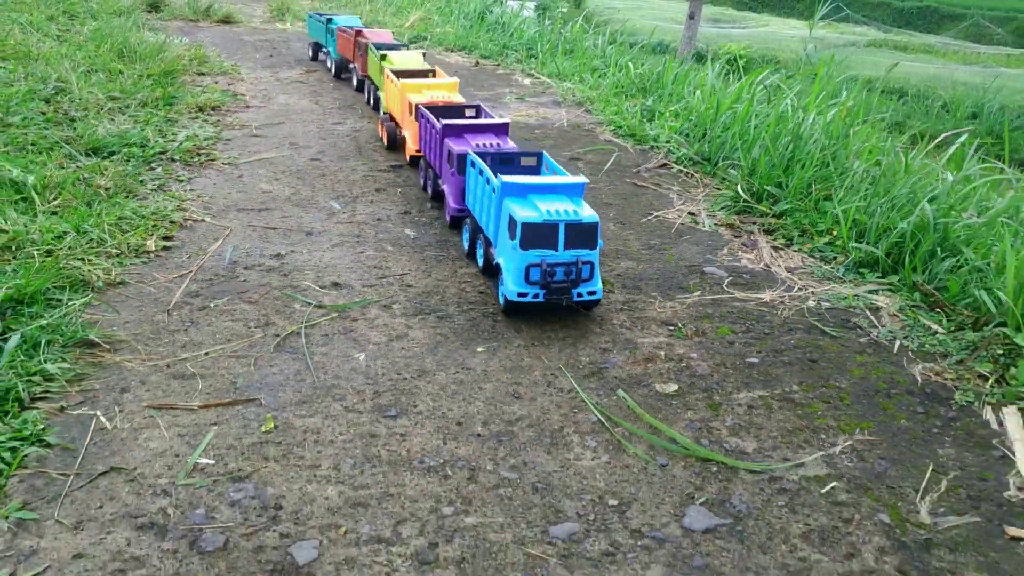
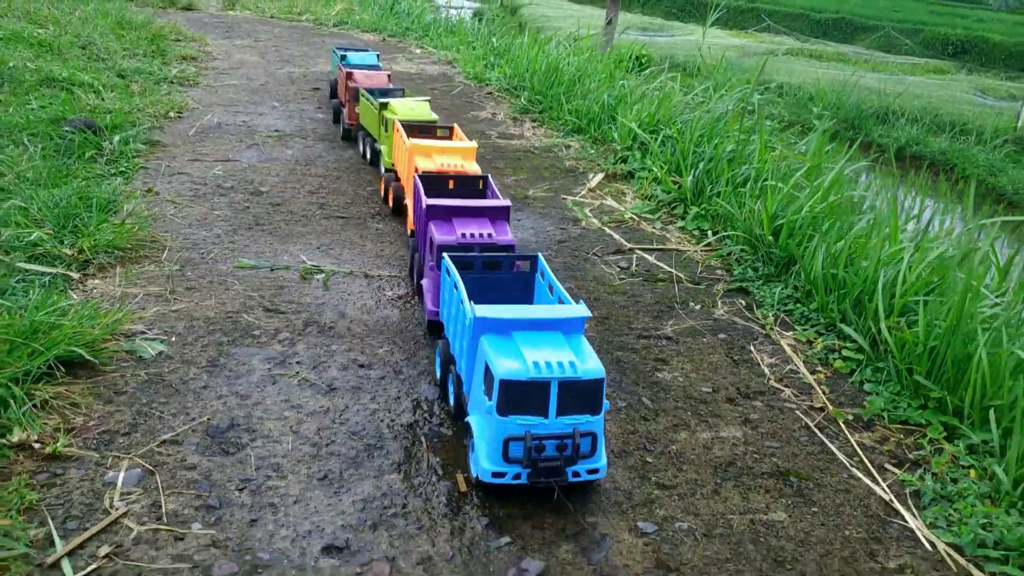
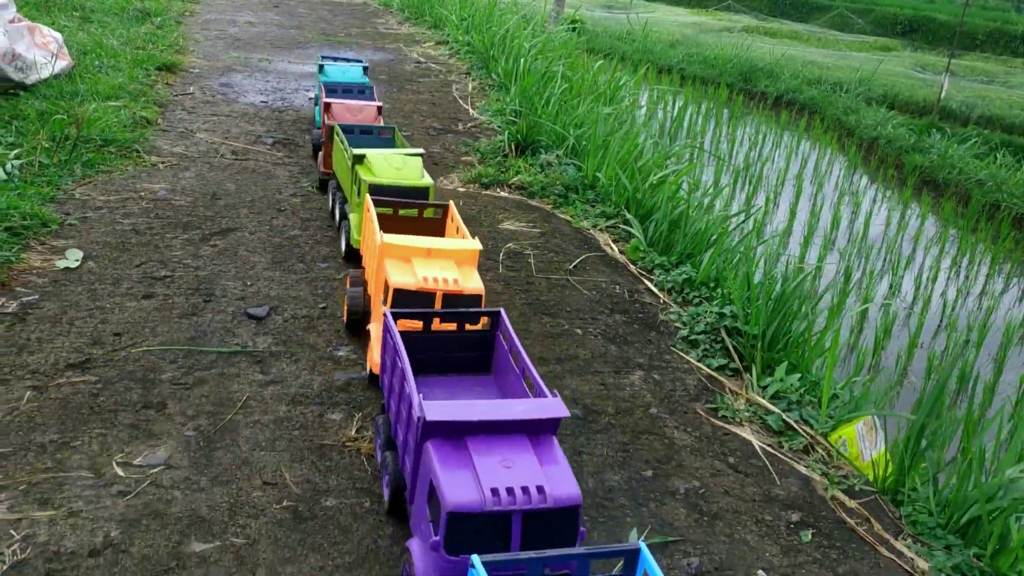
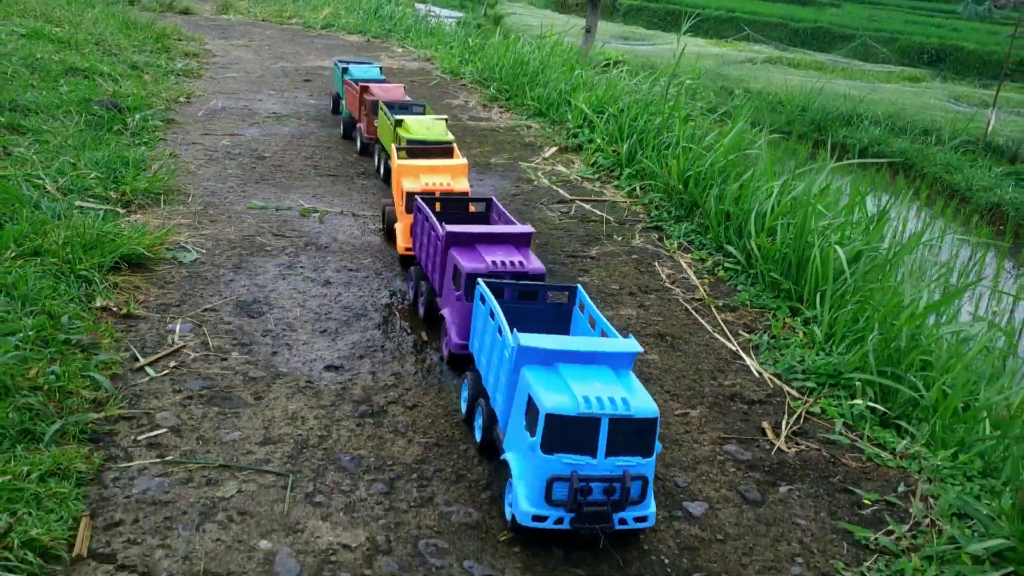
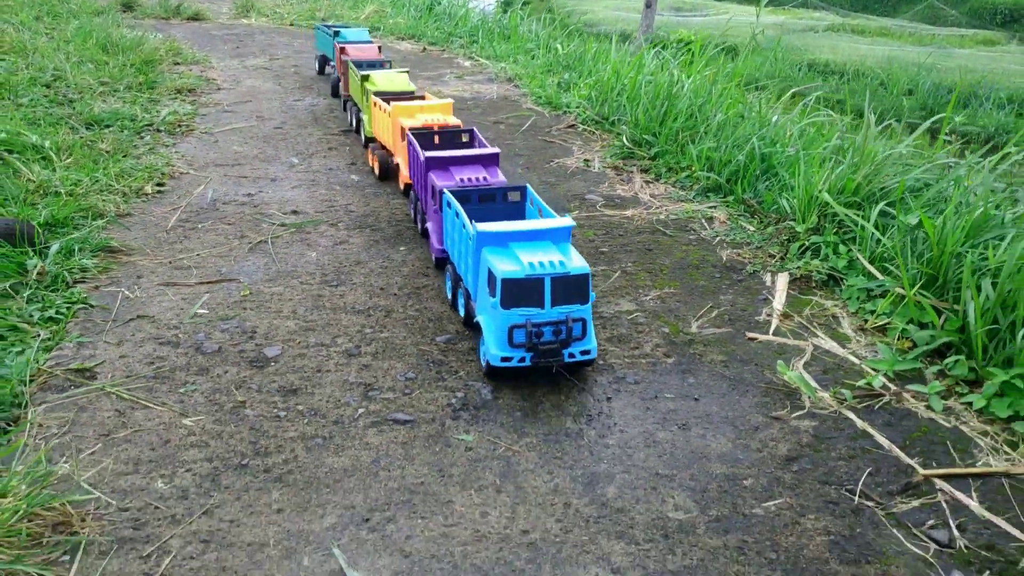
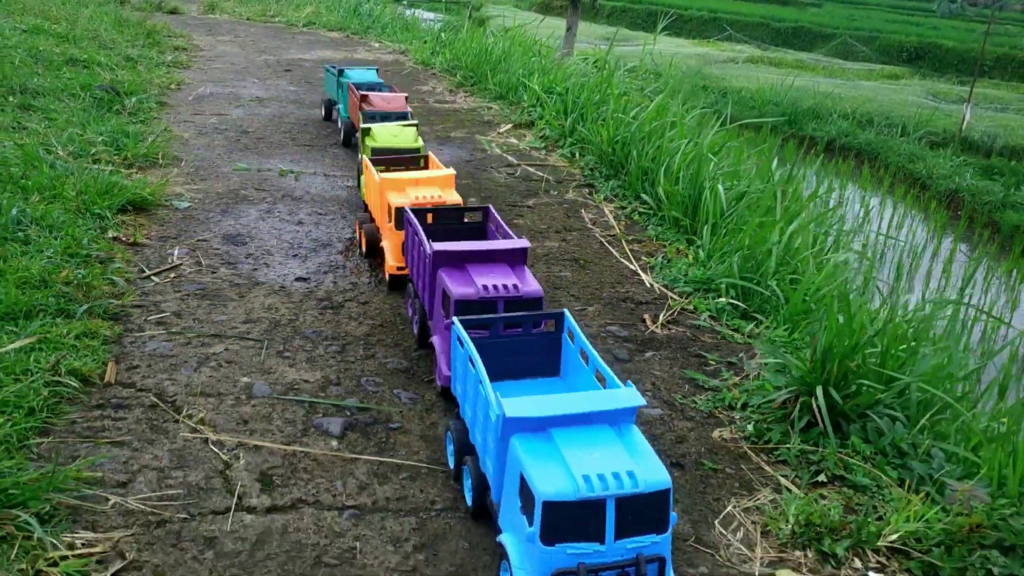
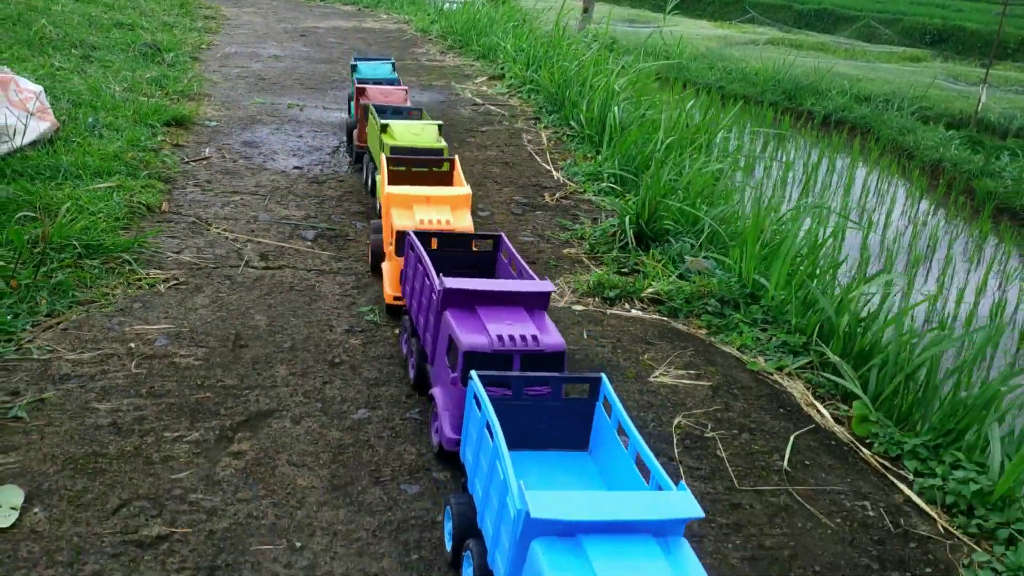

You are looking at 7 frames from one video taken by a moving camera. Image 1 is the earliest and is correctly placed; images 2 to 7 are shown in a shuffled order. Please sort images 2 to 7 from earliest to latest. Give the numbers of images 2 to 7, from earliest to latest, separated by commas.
5, 2, 4, 6, 7, 3
